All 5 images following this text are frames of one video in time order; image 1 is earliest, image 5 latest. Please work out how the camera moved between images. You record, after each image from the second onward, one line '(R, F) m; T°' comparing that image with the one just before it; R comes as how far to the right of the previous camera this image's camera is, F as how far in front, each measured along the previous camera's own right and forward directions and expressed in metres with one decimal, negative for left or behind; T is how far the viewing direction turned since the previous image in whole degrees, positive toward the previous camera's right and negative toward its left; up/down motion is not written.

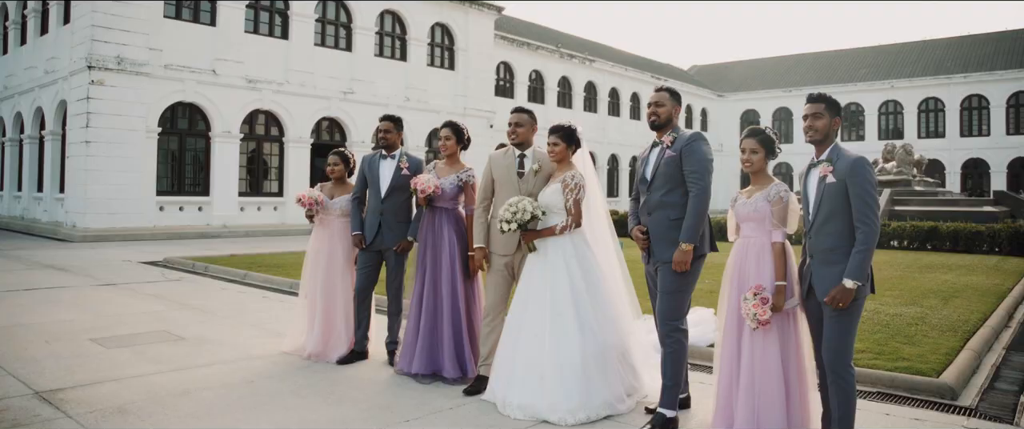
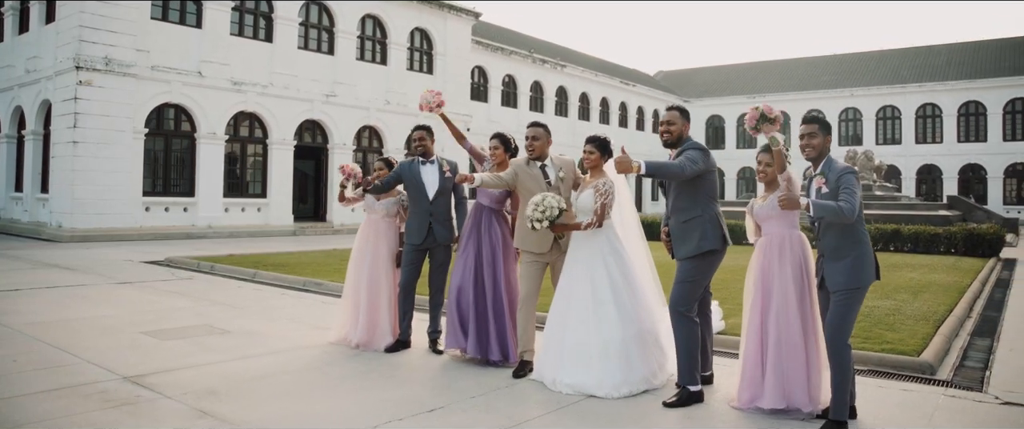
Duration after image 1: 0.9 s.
(-0.6, -0.6) m; +3°
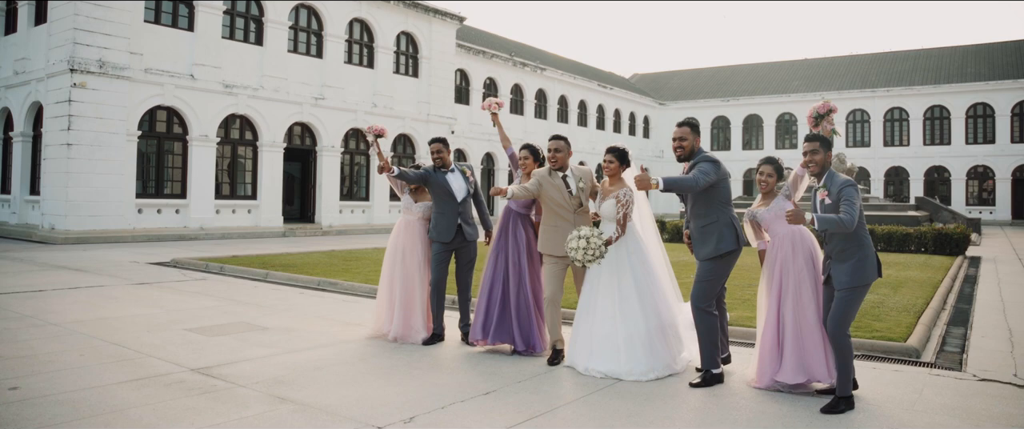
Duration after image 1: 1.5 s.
(-0.5, -0.5) m; +2°
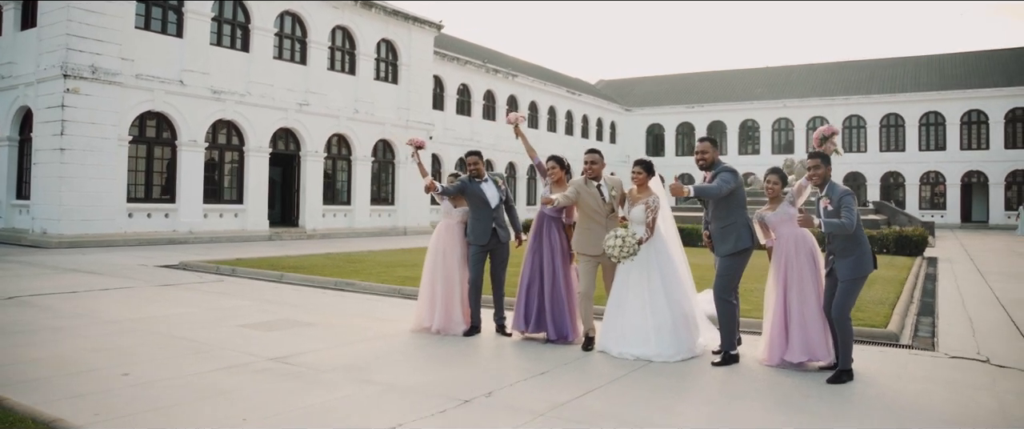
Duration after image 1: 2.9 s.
(-0.7, -0.7) m; +3°
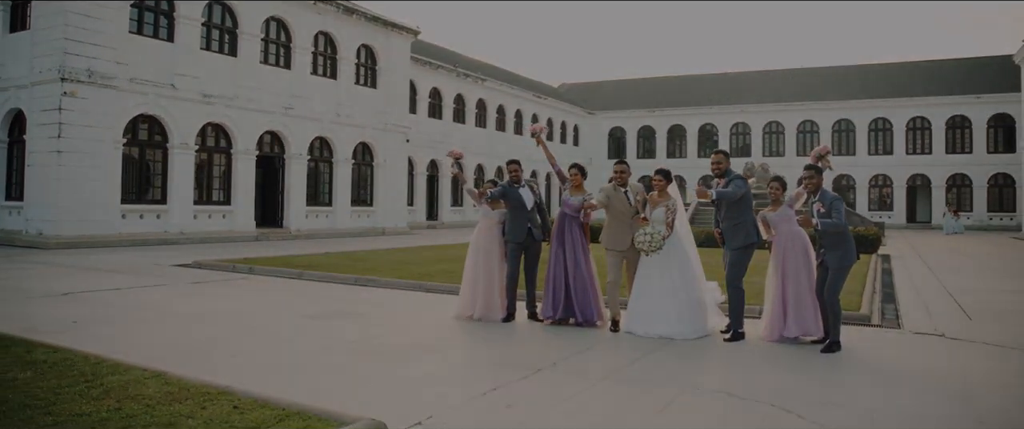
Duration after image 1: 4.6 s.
(-0.9, -1.0) m; +3°
